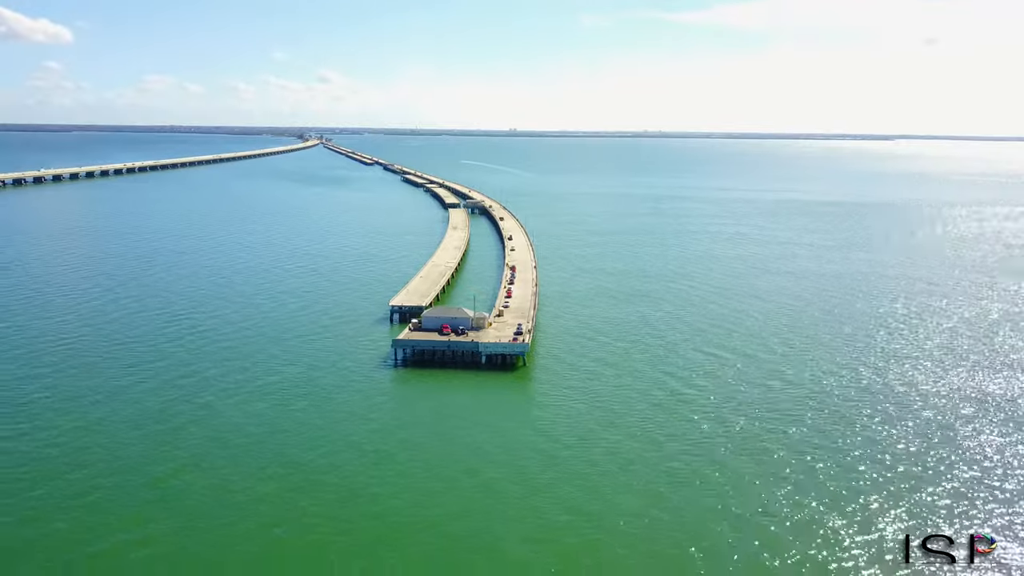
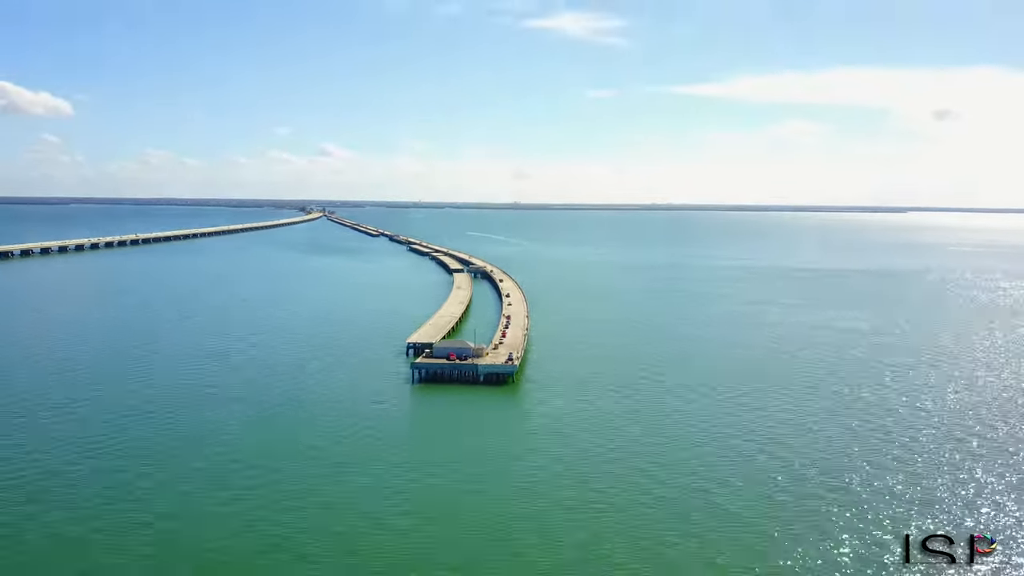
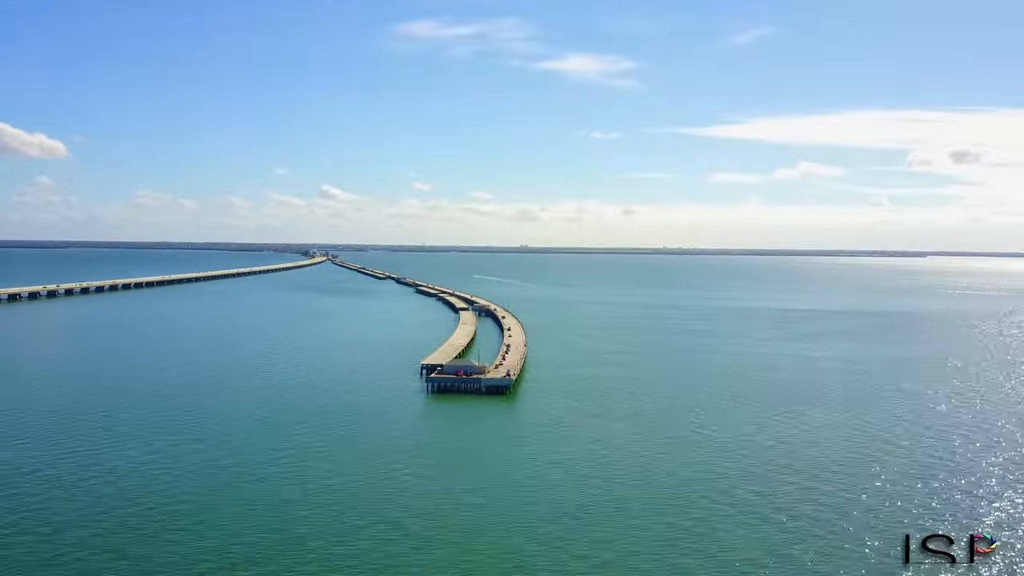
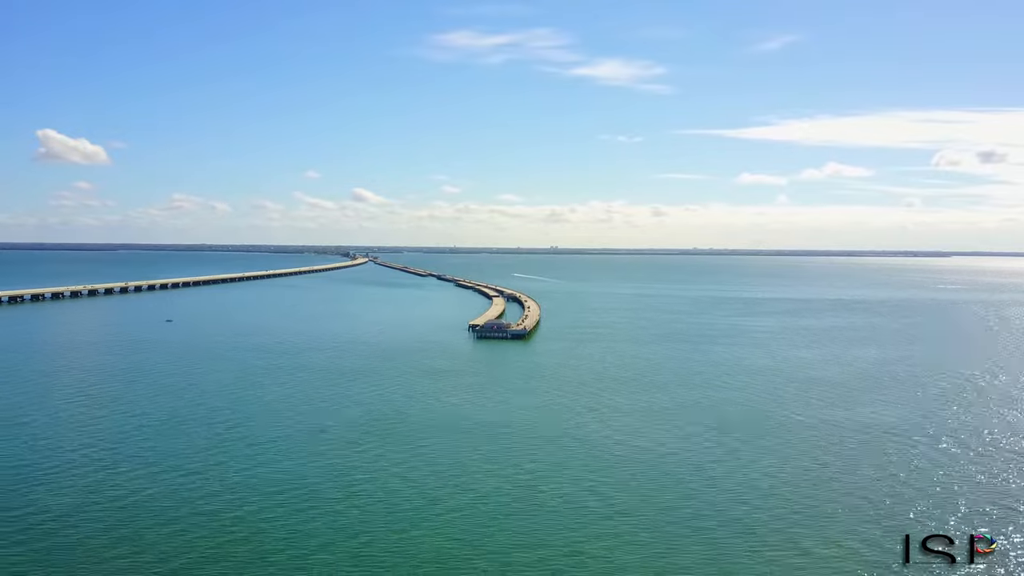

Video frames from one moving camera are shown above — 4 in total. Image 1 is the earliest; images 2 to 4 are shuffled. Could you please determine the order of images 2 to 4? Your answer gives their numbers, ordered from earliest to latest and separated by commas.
2, 3, 4
